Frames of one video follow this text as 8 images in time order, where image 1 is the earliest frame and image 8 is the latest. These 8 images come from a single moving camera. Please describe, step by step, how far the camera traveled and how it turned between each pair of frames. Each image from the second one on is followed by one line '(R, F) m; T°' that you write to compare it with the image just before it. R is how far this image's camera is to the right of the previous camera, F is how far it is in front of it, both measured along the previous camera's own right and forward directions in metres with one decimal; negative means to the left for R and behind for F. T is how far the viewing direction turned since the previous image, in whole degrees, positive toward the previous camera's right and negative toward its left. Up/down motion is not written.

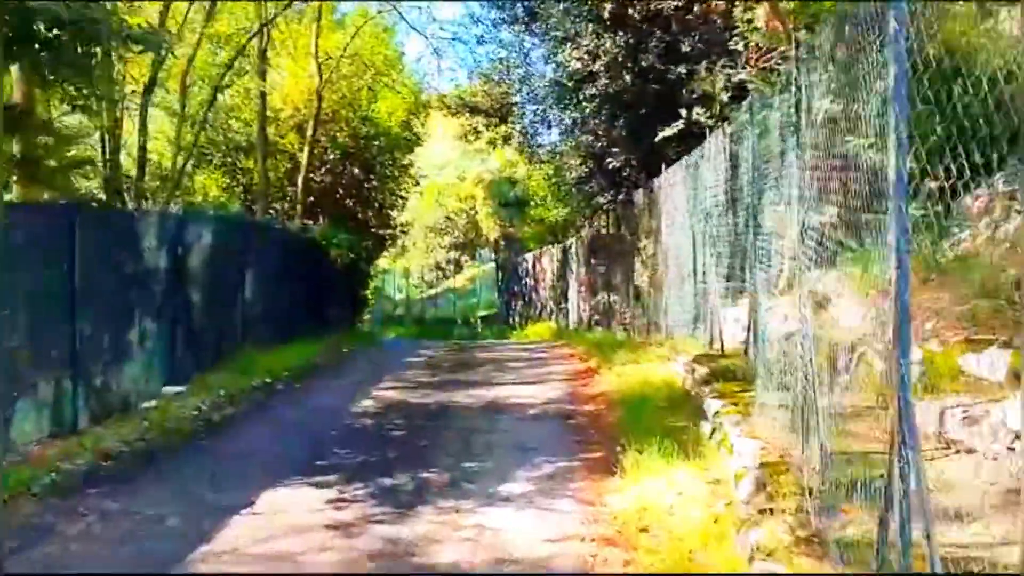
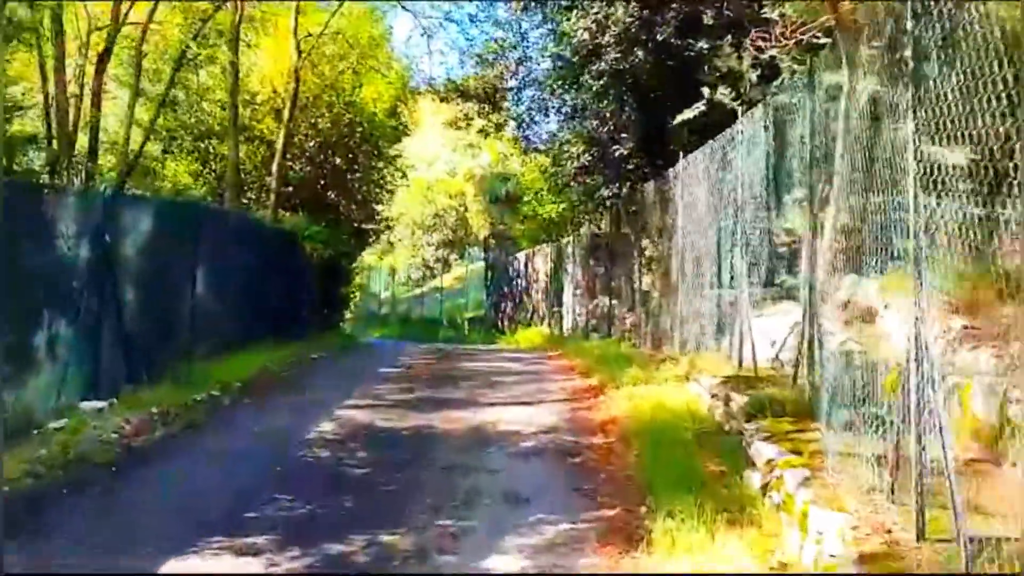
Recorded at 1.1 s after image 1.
(0.0, +1.5) m; +1°
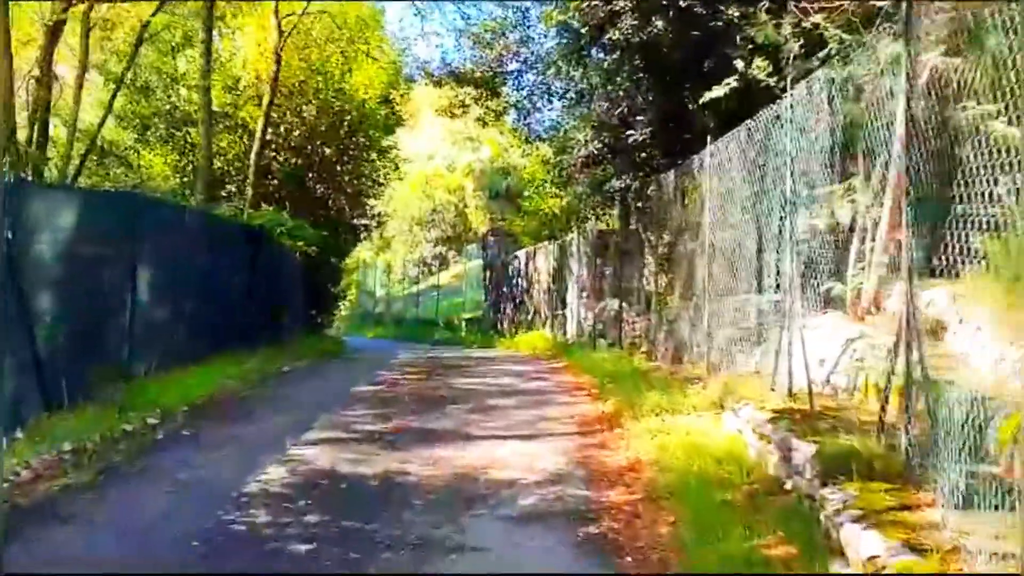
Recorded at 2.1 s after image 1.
(0.0, +1.4) m; 0°
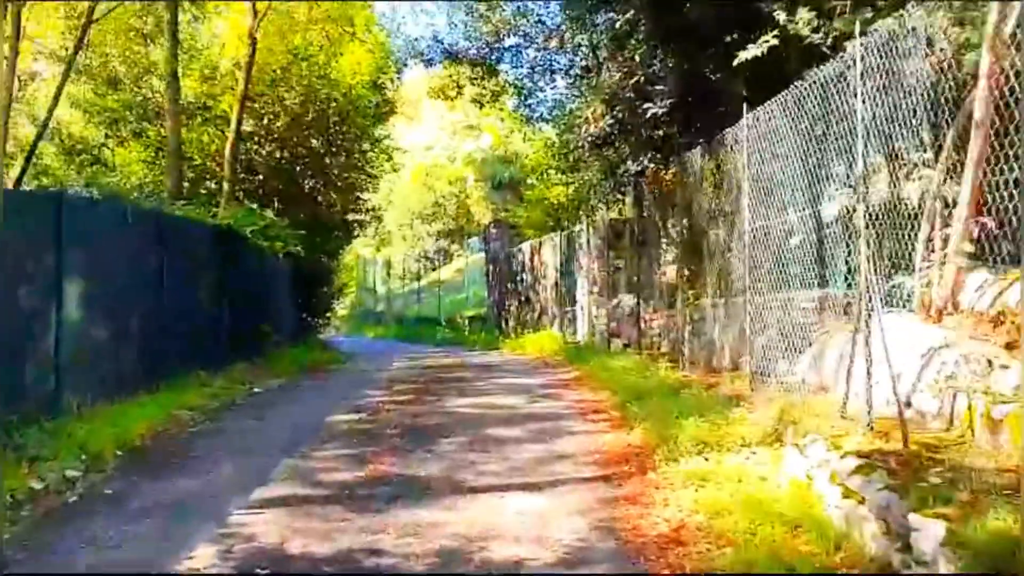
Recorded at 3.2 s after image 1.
(0.0, +1.4) m; 0°
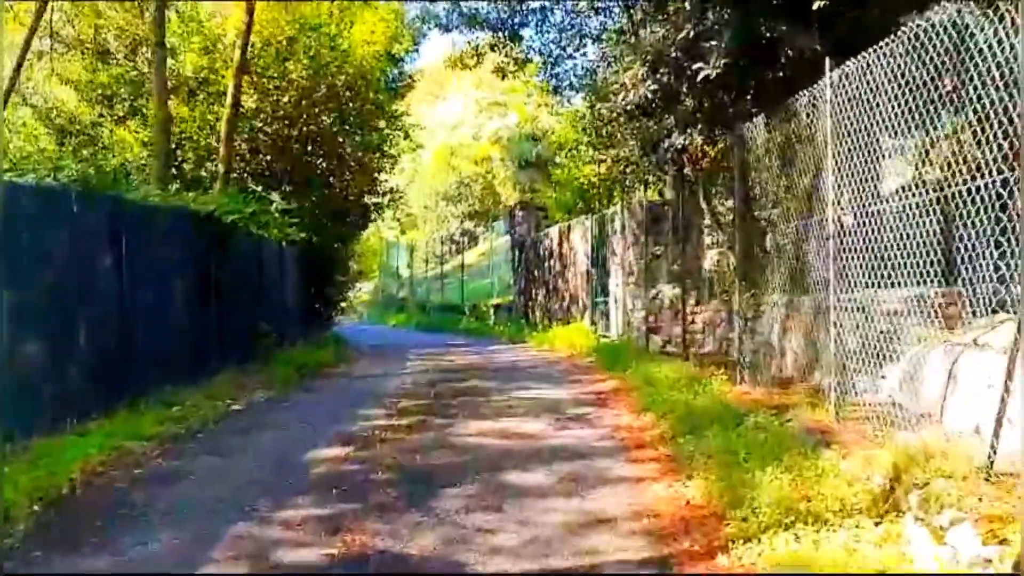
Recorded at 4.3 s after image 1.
(0.0, +1.4) m; -2°
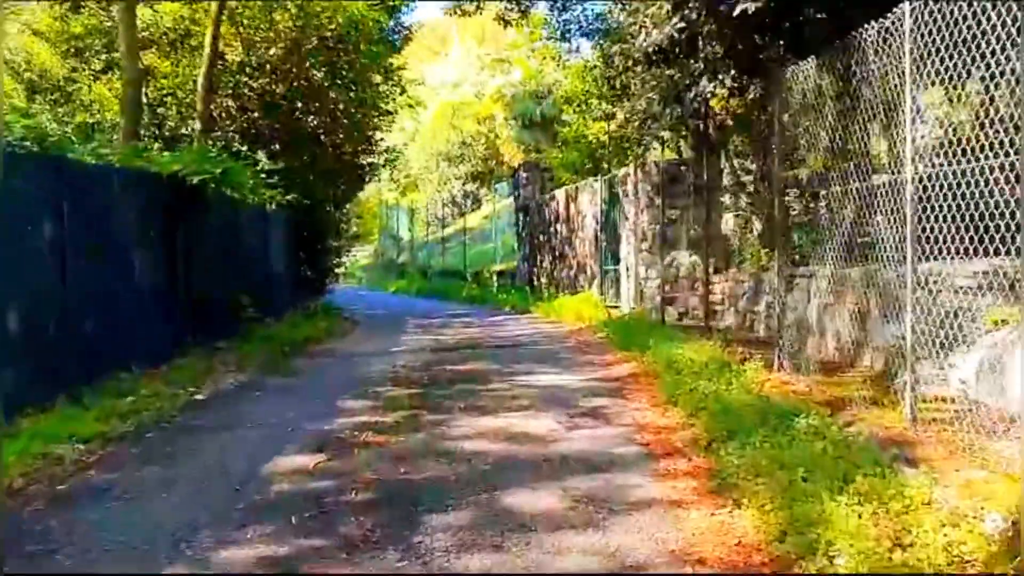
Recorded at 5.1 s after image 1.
(0.0, +1.0) m; 0°
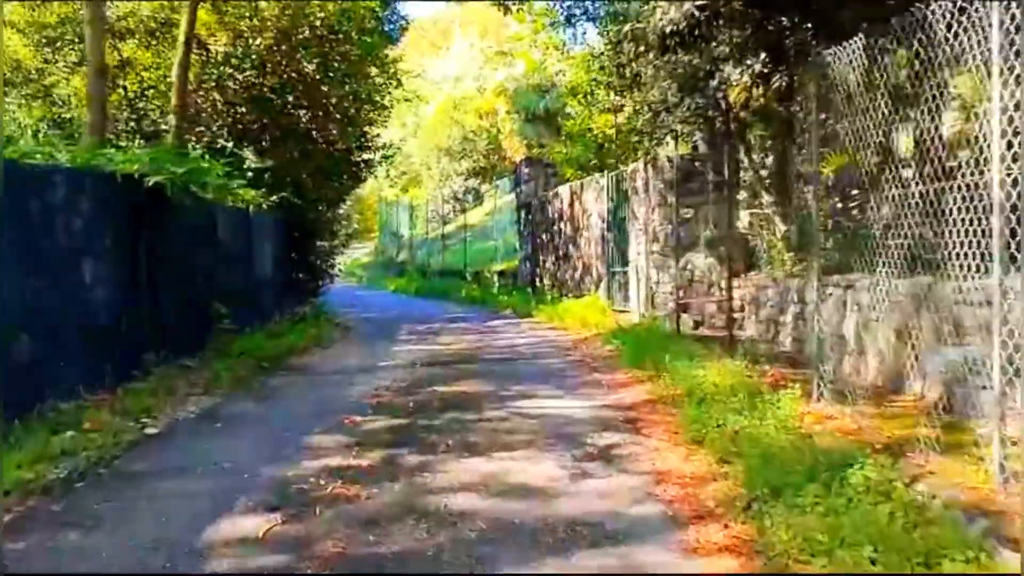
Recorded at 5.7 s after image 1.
(0.0, +0.9) m; 0°
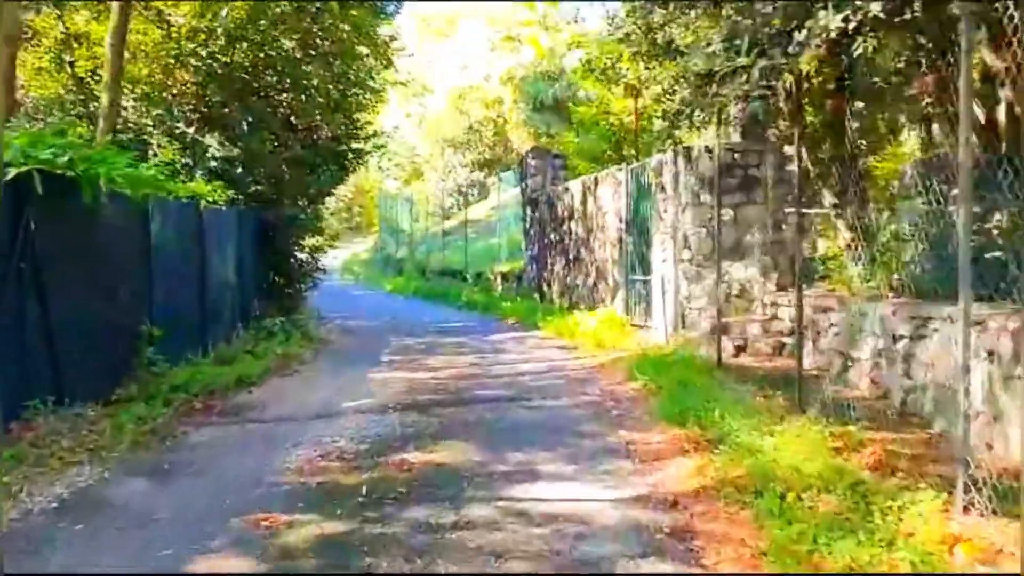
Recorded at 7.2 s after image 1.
(+0.1, +1.9) m; 0°
